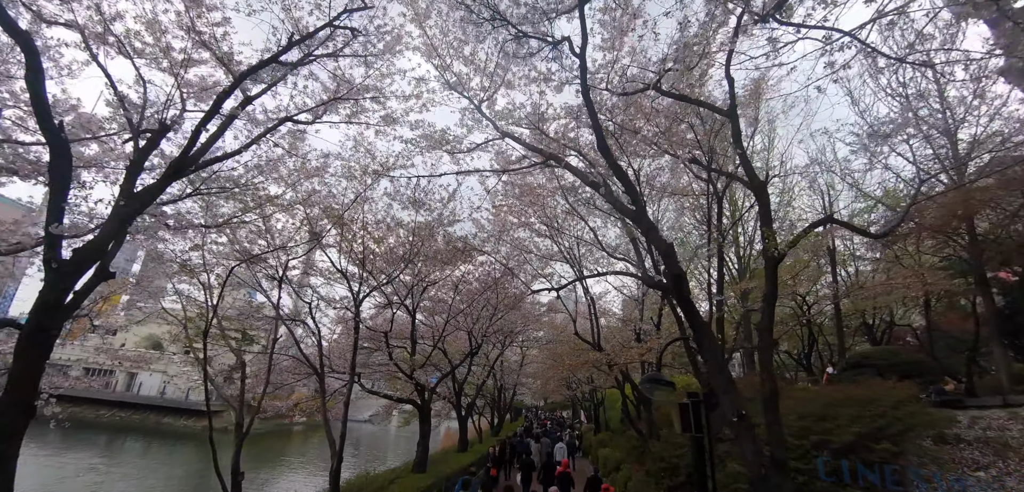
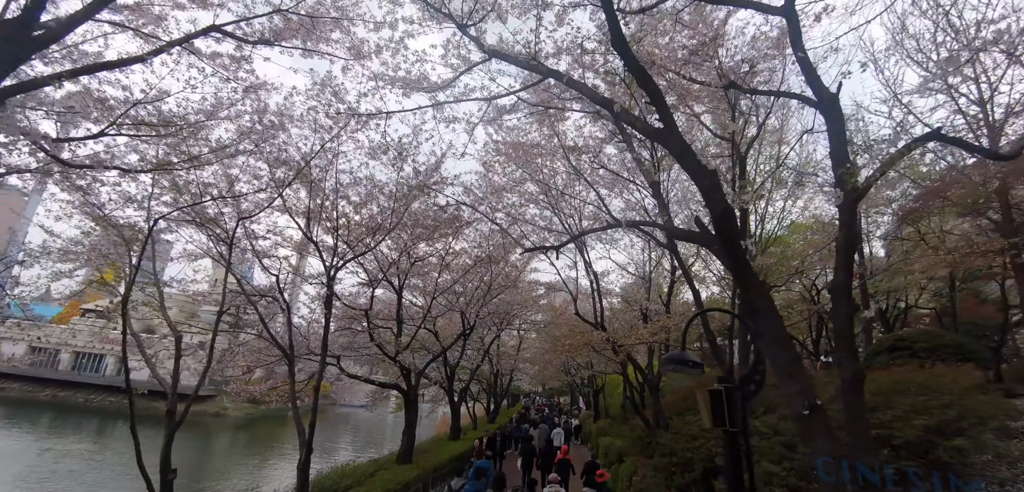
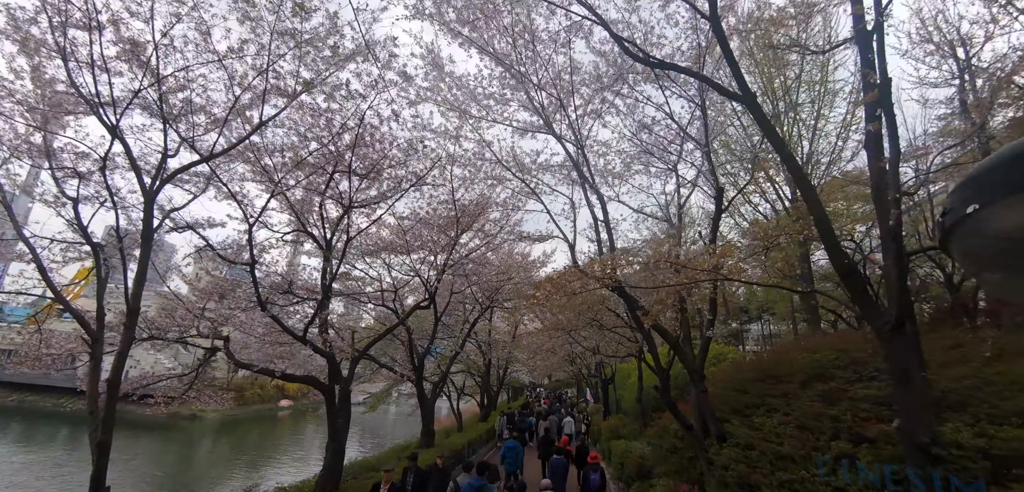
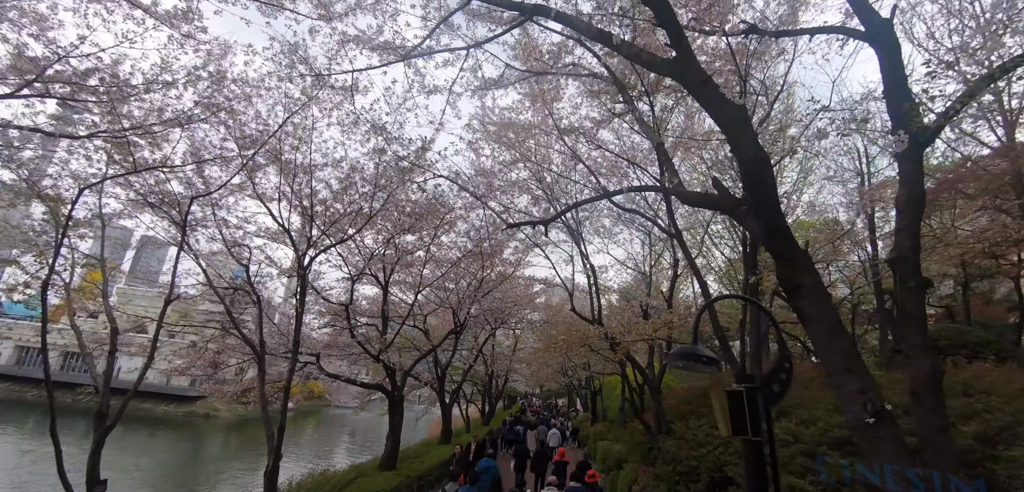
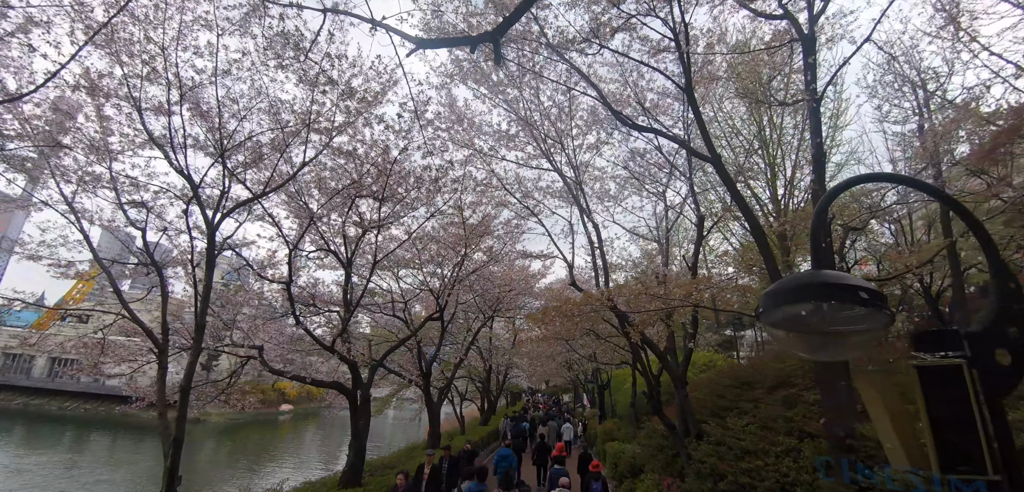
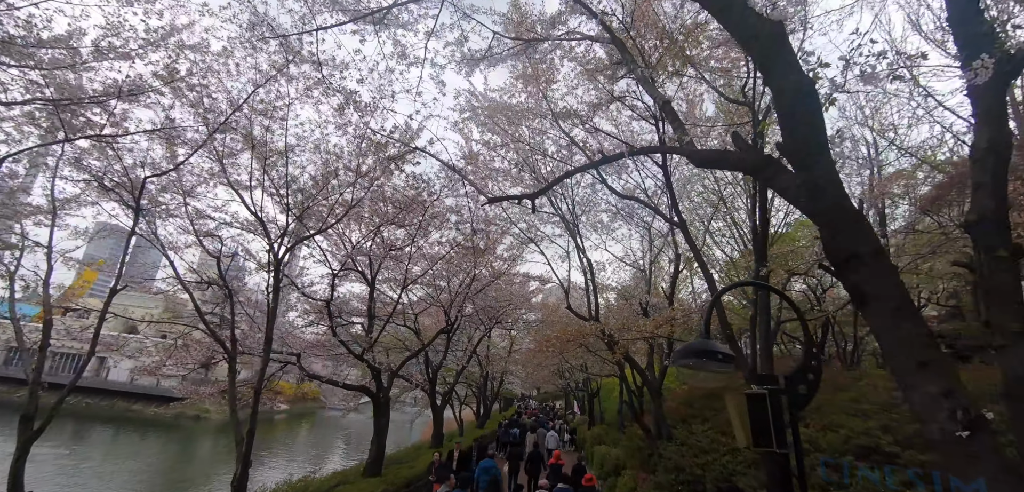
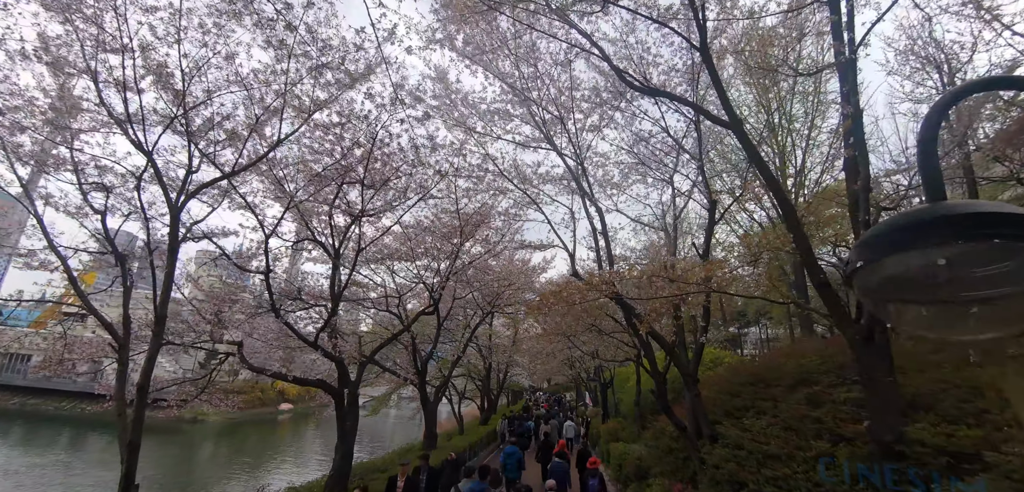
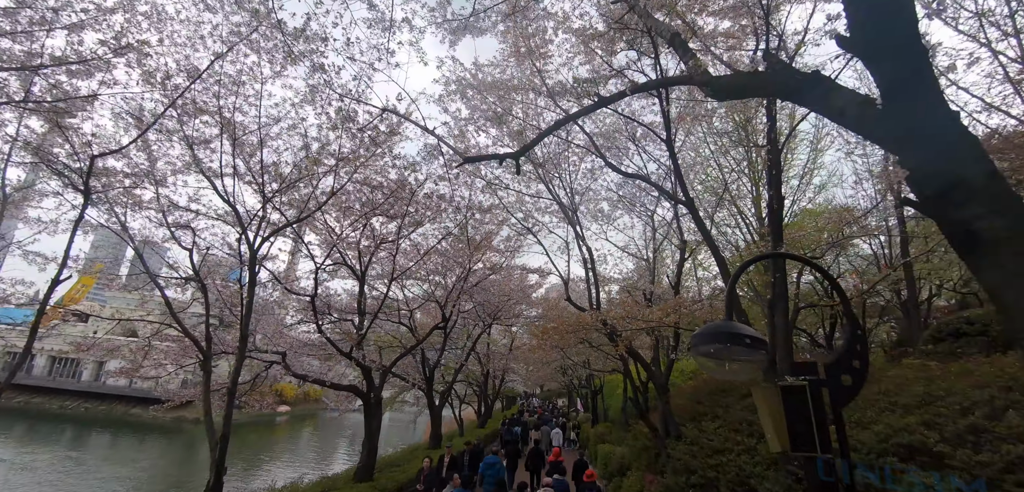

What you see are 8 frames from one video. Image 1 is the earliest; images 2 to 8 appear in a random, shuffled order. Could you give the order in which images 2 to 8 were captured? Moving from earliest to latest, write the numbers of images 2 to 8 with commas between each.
2, 4, 6, 8, 5, 7, 3
